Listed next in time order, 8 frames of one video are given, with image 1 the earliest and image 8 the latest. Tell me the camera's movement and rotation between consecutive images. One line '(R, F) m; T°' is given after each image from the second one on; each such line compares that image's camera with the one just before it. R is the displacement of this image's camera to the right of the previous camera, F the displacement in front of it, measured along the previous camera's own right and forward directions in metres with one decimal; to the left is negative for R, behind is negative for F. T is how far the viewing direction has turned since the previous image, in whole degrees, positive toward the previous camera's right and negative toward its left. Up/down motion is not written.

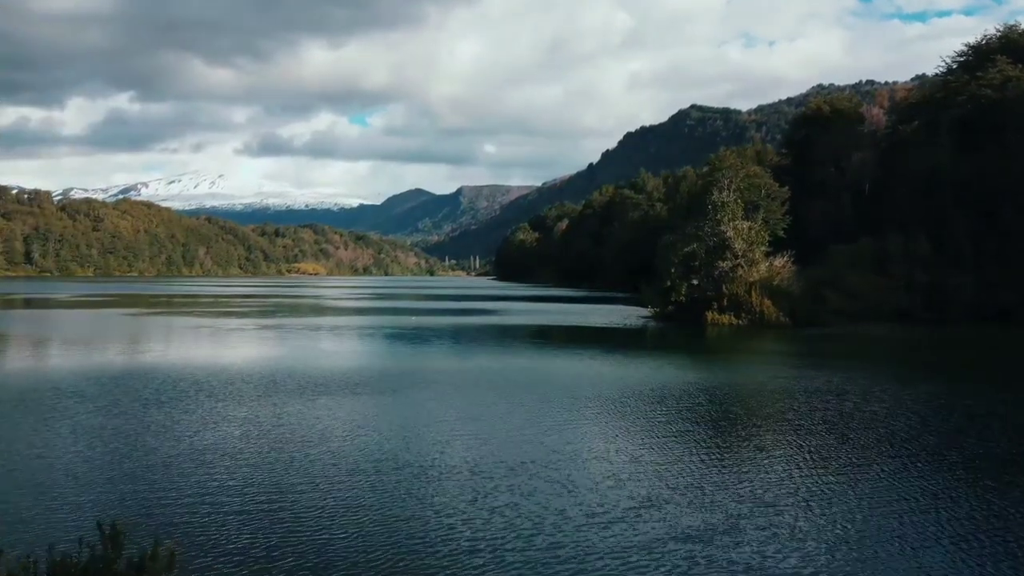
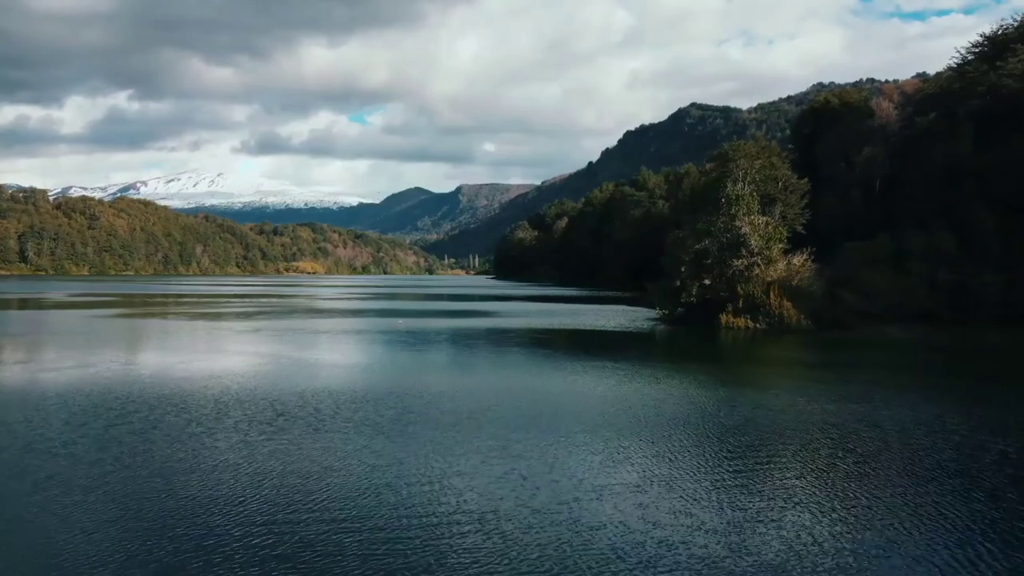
(+0.1, +3.6) m; 0°
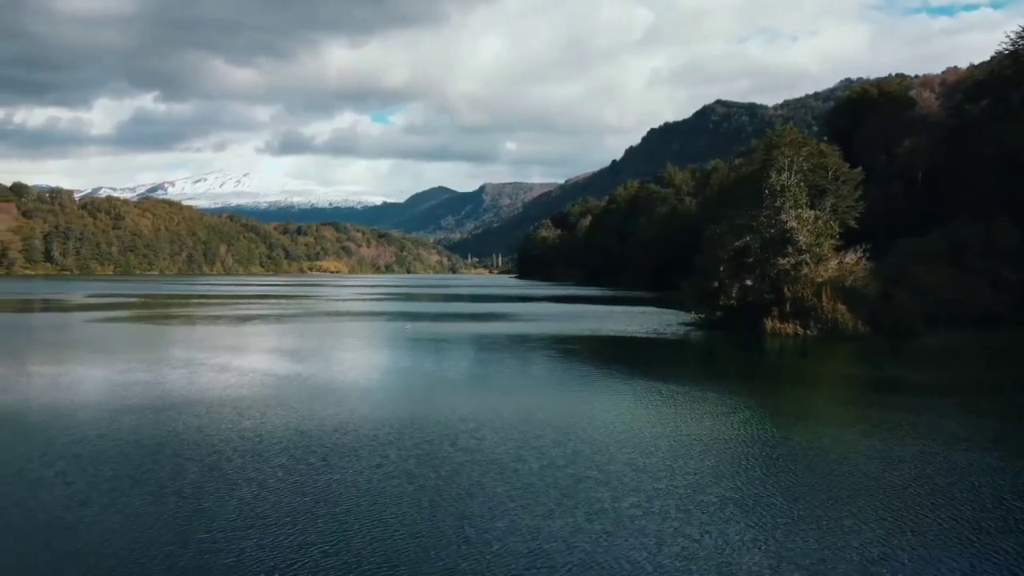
(+0.2, +4.2) m; -2°
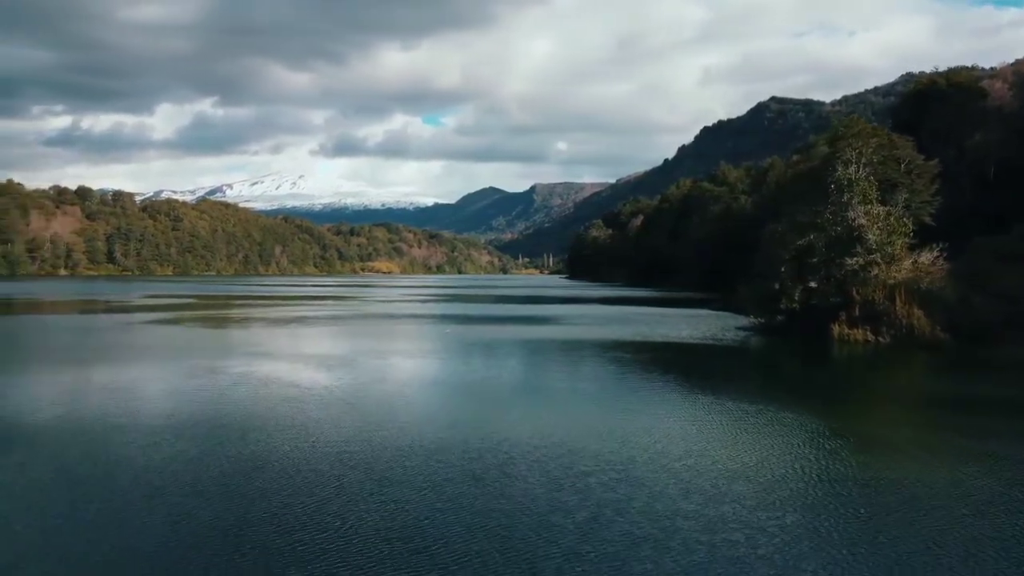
(+0.3, +2.2) m; -3°
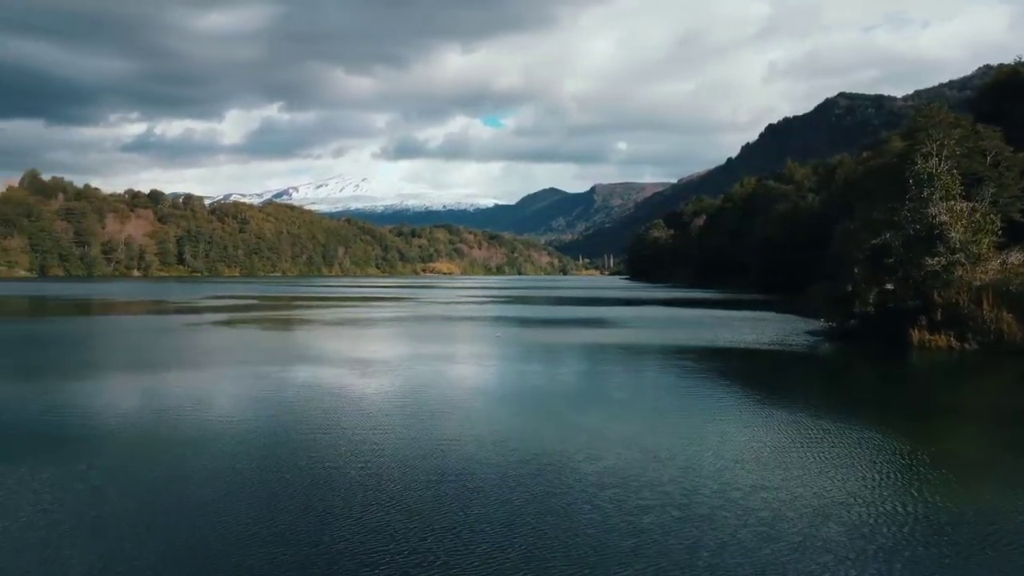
(+0.2, +1.5) m; -4°
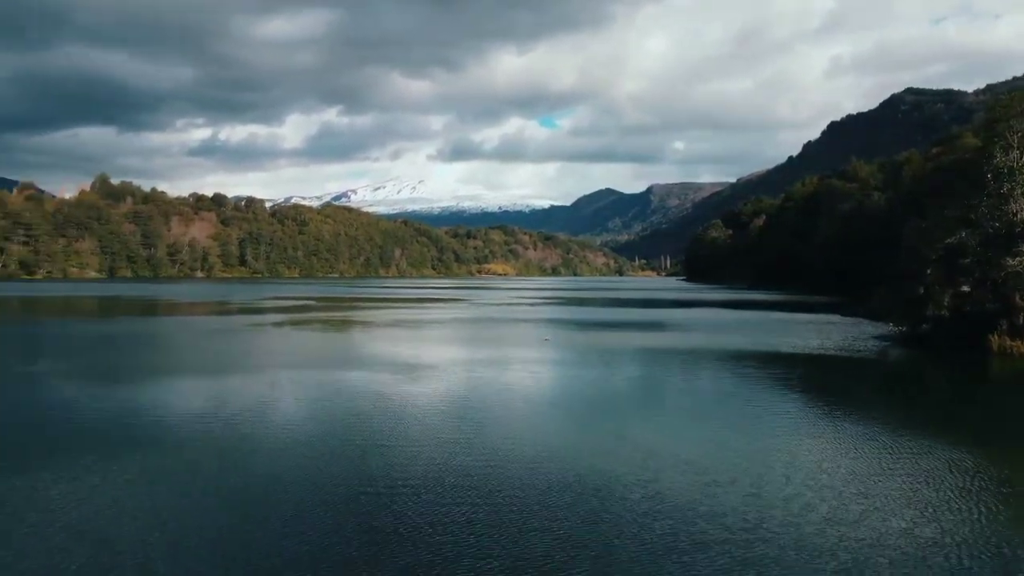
(+0.2, +1.1) m; -4°
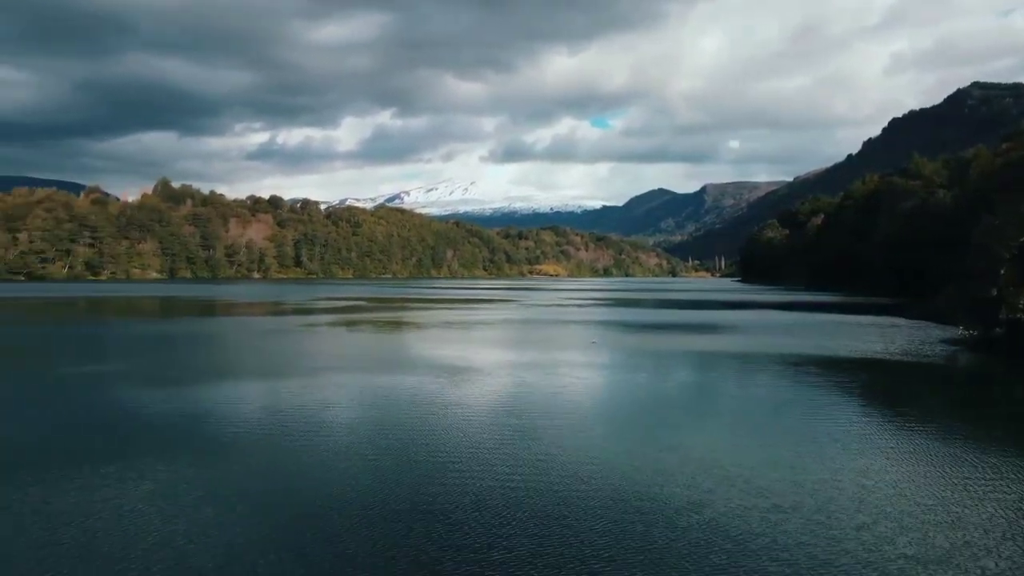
(+0.2, +1.0) m; -3°
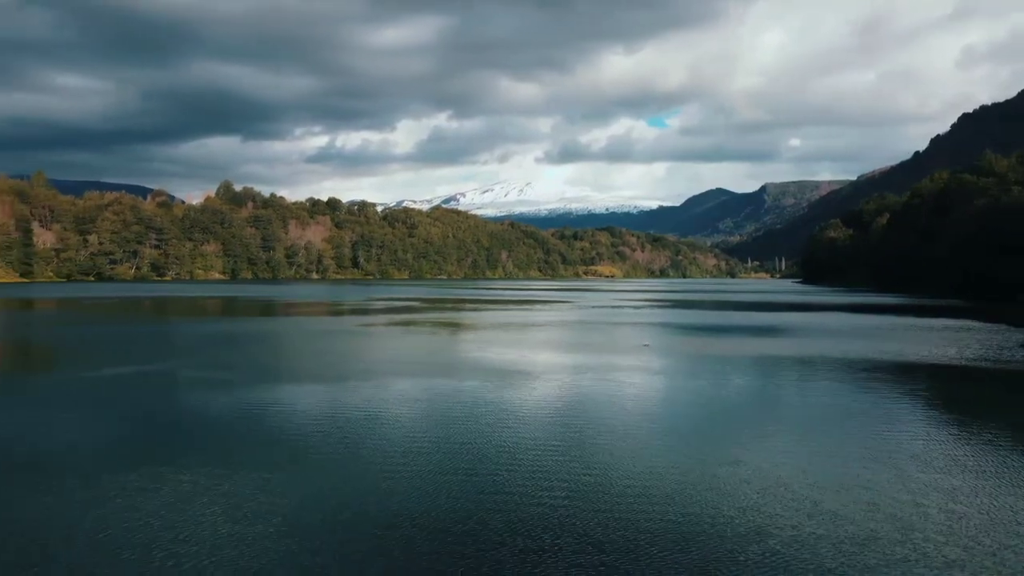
(+0.2, +1.3) m; -4°
